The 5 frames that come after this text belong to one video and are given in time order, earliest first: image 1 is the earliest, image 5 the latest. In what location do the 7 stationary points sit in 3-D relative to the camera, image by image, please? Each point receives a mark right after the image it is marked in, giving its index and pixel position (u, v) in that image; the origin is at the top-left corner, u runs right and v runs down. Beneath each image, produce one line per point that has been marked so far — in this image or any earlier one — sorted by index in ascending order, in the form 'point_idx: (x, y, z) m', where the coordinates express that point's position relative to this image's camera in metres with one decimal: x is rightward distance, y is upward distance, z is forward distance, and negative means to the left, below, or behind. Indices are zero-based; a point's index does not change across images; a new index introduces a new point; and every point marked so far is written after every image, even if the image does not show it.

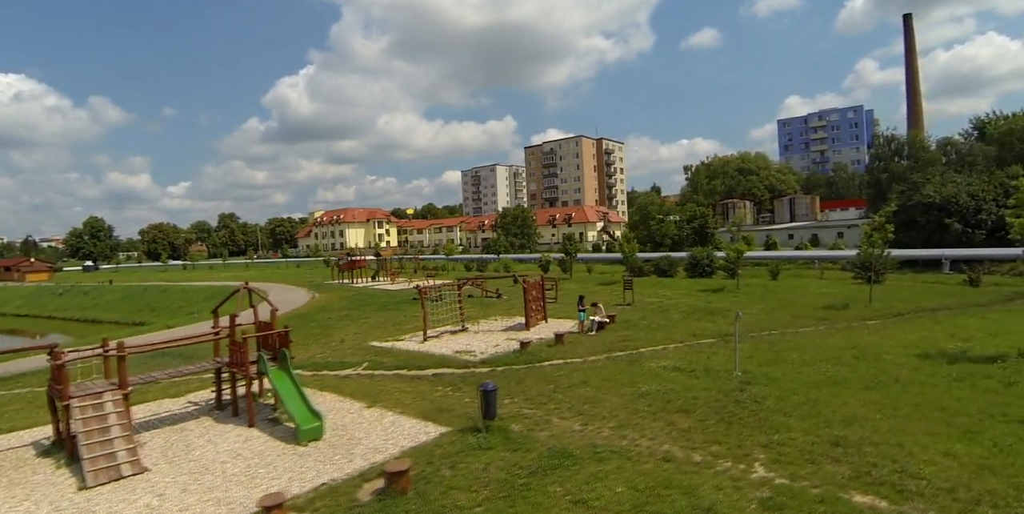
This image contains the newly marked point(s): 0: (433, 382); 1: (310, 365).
0: (-2.0, -3.1, +14.7) m
1: (-6.1, -3.3, +17.5) m
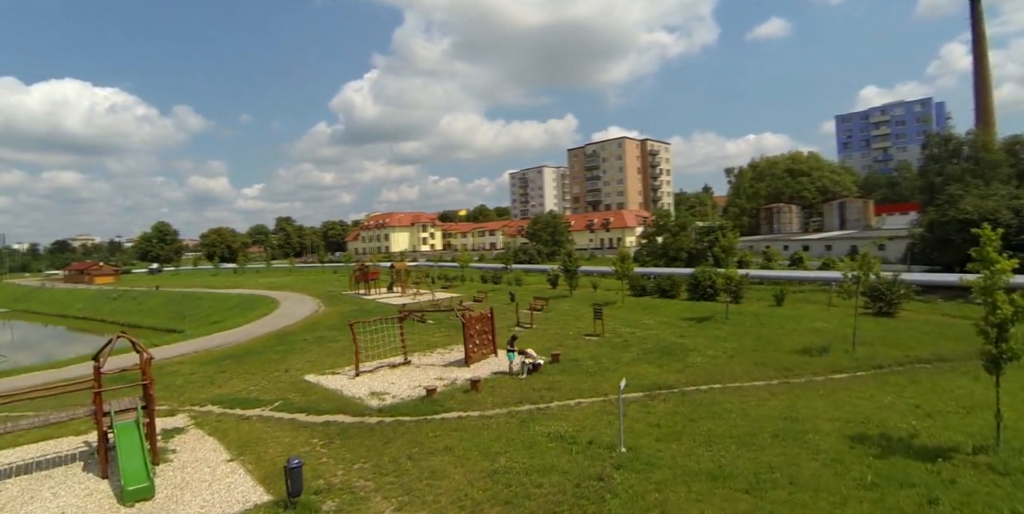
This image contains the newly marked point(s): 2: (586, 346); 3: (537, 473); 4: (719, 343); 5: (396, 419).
0: (-4.6, -4.1, +13.6) m
1: (-8.3, -4.2, +16.9) m
2: (+2.5, -3.0, +19.4) m
3: (+0.4, -3.7, +10.0) m
4: (+6.6, -2.7, +18.4) m
5: (-2.8, -3.9, +13.9) m
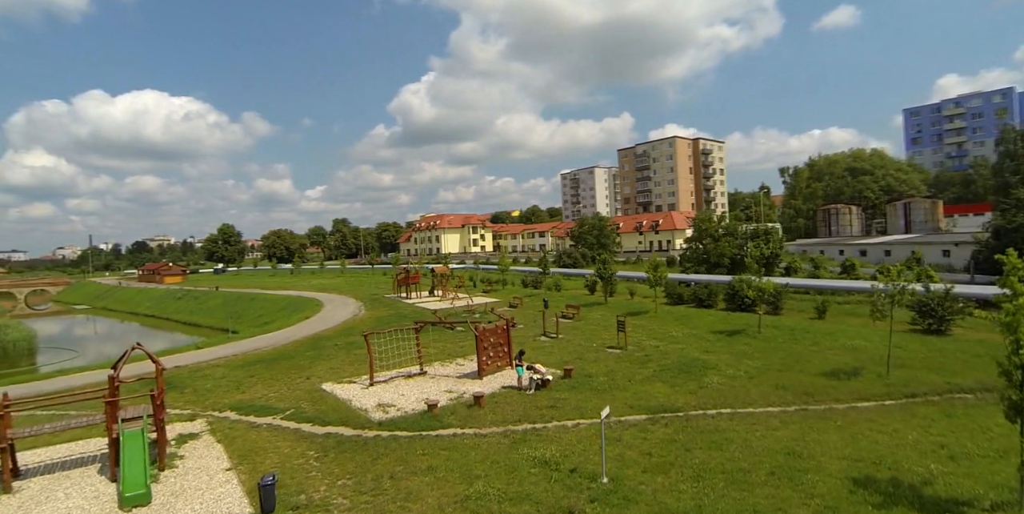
0: (-4.7, -4.4, +13.8) m
1: (-8.0, -4.5, +17.5) m
2: (+3.0, -3.4, +18.8) m
3: (0.0, -4.1, +9.6) m
4: (+7.0, -3.1, +17.4) m
5: (-2.8, -4.2, +13.8) m
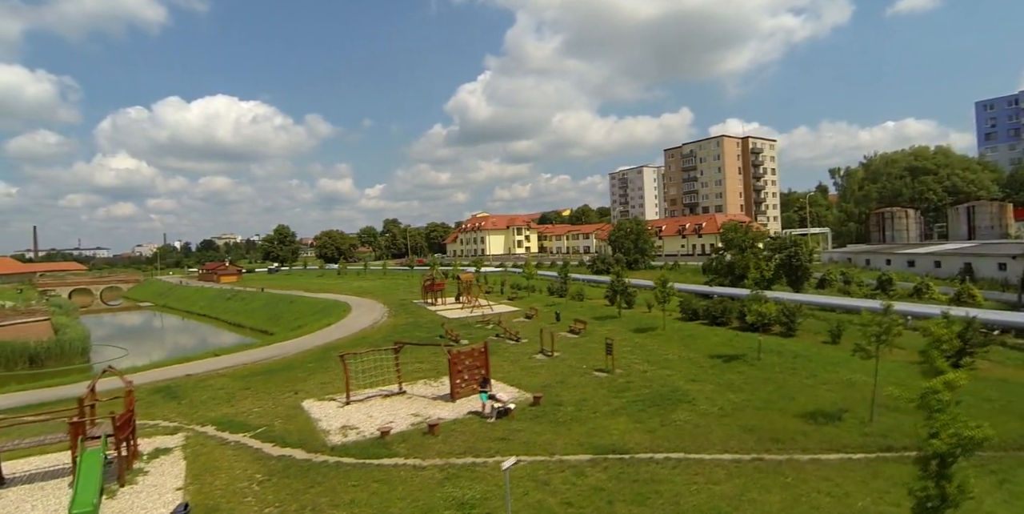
0: (-6.0, -5.1, +14.0) m
1: (-8.9, -5.1, +18.0) m
2: (+2.2, -4.0, +18.1) m
3: (-1.8, -4.8, +9.3) m
4: (+6.0, -3.8, +16.3) m
5: (-4.1, -4.9, +13.8) m
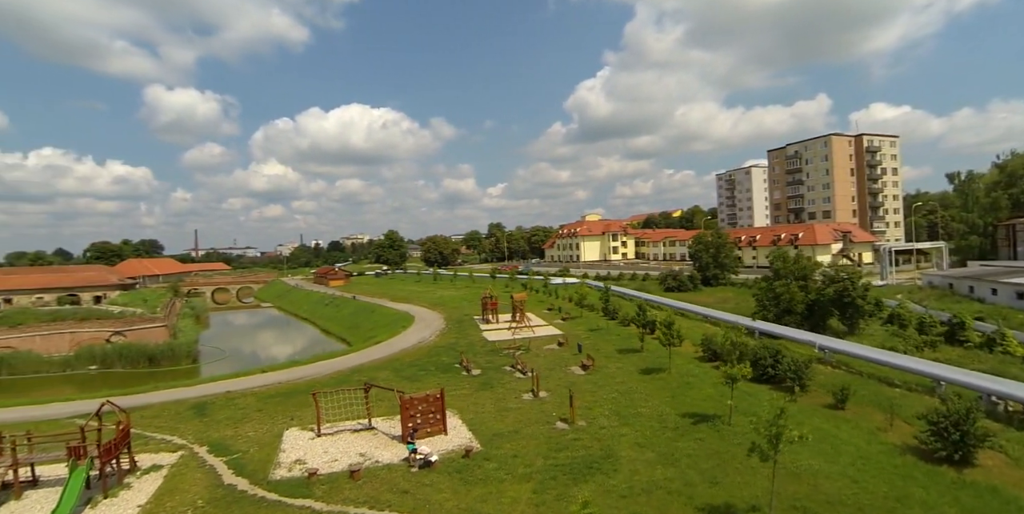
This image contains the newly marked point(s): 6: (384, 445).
0: (-8.4, -6.6, +15.8) m
1: (-10.3, -6.5, +20.4) m
2: (+0.6, -5.6, +17.9) m
3: (-5.3, -6.5, +10.3) m
4: (+3.9, -5.5, +15.3) m
5: (-6.6, -6.5, +15.3) m
6: (-4.1, -6.0, +18.4) m
